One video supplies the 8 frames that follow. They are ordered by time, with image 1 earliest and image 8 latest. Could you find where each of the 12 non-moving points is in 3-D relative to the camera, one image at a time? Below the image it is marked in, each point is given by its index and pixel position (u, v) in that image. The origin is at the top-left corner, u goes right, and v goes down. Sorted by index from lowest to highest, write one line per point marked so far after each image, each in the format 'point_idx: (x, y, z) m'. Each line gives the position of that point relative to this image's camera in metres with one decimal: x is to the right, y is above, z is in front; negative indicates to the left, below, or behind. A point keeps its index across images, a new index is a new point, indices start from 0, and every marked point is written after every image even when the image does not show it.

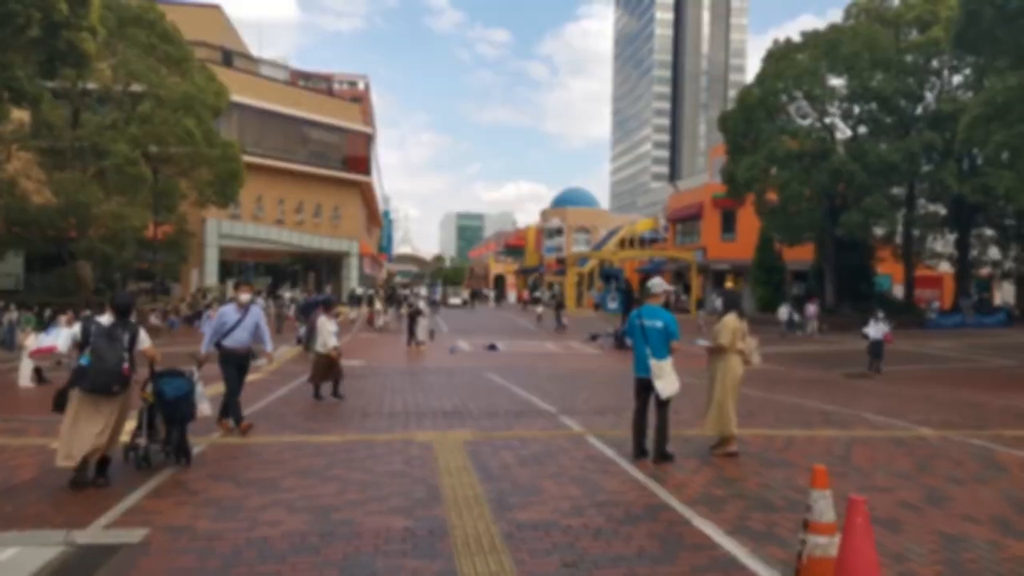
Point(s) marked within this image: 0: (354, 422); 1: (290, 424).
0: (-1.6, -1.4, +10.3) m
1: (-2.2, -1.4, +10.2) m
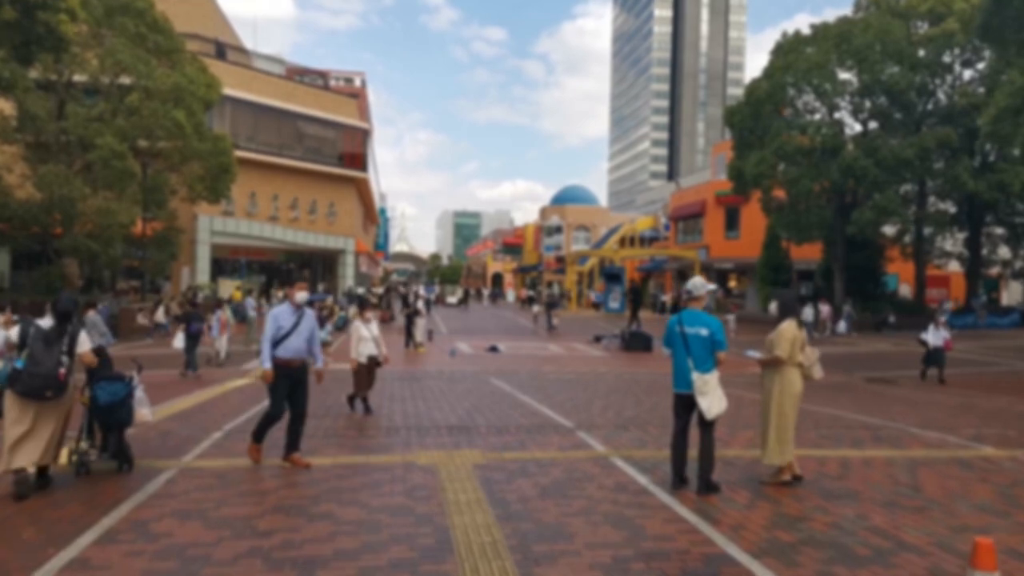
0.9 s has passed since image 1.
0: (-1.5, -1.4, +9.2) m
1: (-2.1, -1.4, +9.0) m
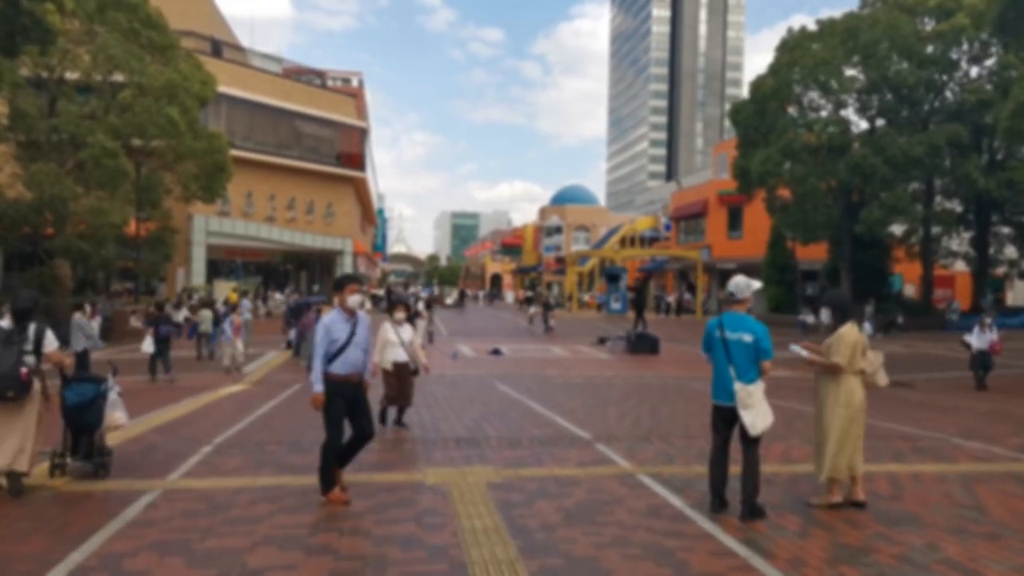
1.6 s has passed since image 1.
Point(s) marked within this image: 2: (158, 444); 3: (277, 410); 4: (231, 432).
0: (-1.4, -1.4, +8.5) m
1: (-2.0, -1.4, +8.3) m
2: (-3.2, -1.4, +9.1) m
3: (-2.8, -1.4, +11.9) m
4: (-2.7, -1.4, +9.8) m
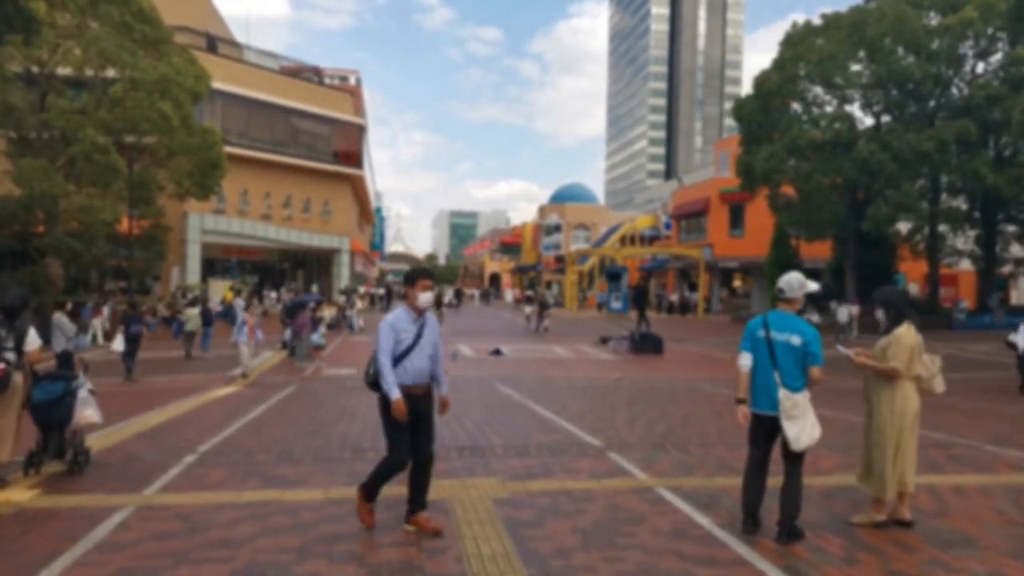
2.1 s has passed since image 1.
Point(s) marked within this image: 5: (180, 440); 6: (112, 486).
0: (-1.3, -1.4, +7.8) m
1: (-1.9, -1.4, +7.7) m
2: (-3.2, -1.4, +8.5) m
3: (-2.7, -1.4, +11.3) m
4: (-2.7, -1.4, +9.2) m
5: (-3.0, -1.4, +9.1) m
6: (-2.8, -1.4, +7.0) m
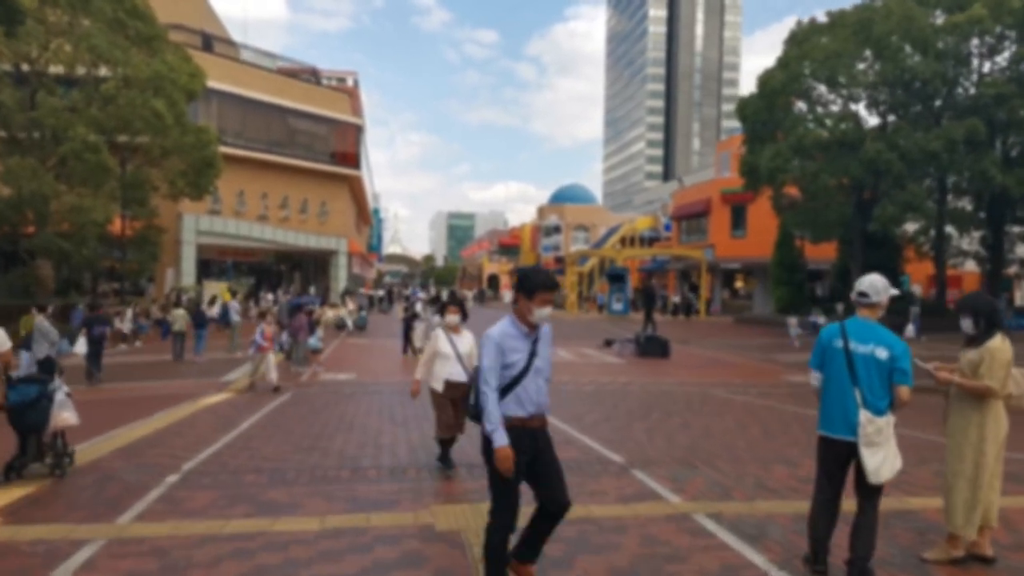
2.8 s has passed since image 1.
0: (-1.2, -1.4, +7.1) m
1: (-1.8, -1.4, +7.0) m
2: (-3.1, -1.4, +7.8) m
3: (-2.6, -1.4, +10.6) m
4: (-2.6, -1.4, +8.5) m
5: (-2.9, -1.4, +8.4) m
6: (-2.6, -1.4, +6.3) m
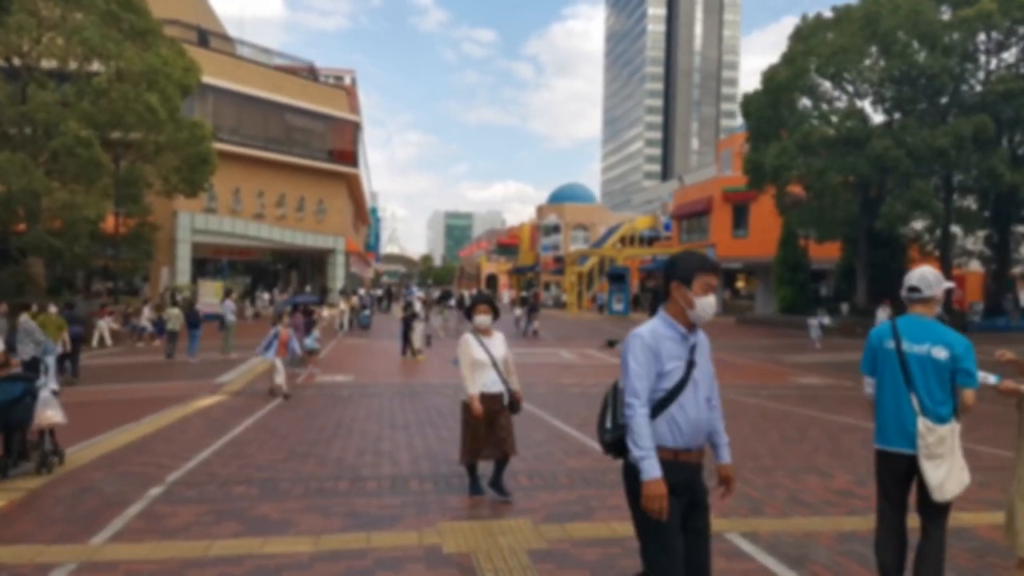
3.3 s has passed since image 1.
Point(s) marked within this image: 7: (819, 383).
0: (-1.1, -1.4, +6.5) m
1: (-1.7, -1.4, +6.4) m
2: (-3.0, -1.4, +7.2) m
3: (-2.6, -1.4, +10.0) m
4: (-2.5, -1.4, +7.9) m
5: (-2.8, -1.4, +7.9) m
6: (-2.6, -1.4, +5.7) m
7: (+5.9, -1.8, +19.3) m
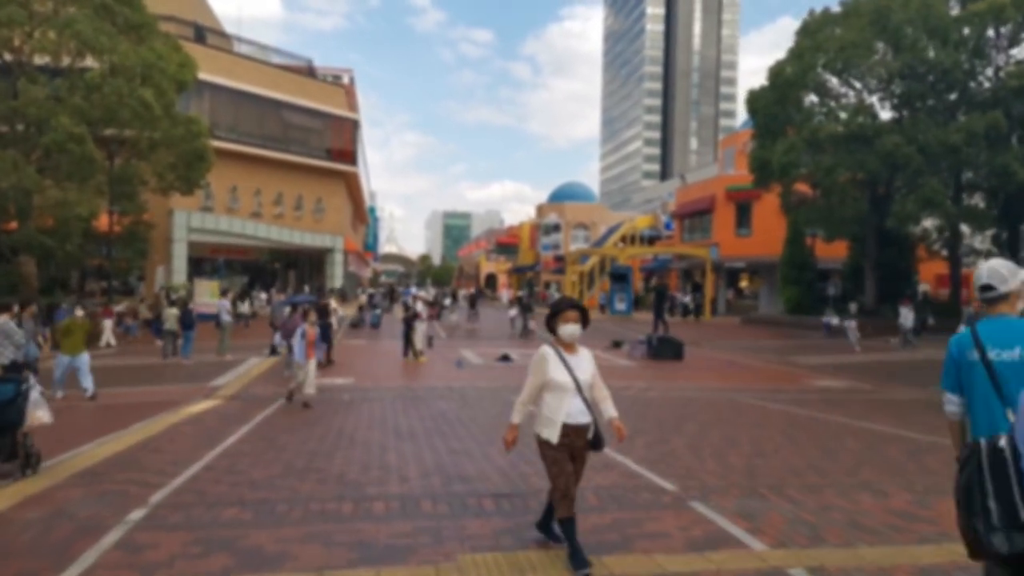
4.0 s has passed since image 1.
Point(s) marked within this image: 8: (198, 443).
0: (-1.0, -1.3, +5.8) m
1: (-1.6, -1.3, +5.7) m
2: (-2.8, -1.4, +6.5) m
3: (-2.4, -1.4, +9.3) m
4: (-2.4, -1.4, +7.2) m
5: (-2.7, -1.4, +7.2) m
6: (-2.4, -1.4, +5.0) m
7: (+6.0, -1.8, +18.6) m
8: (-2.9, -1.4, +9.2) m
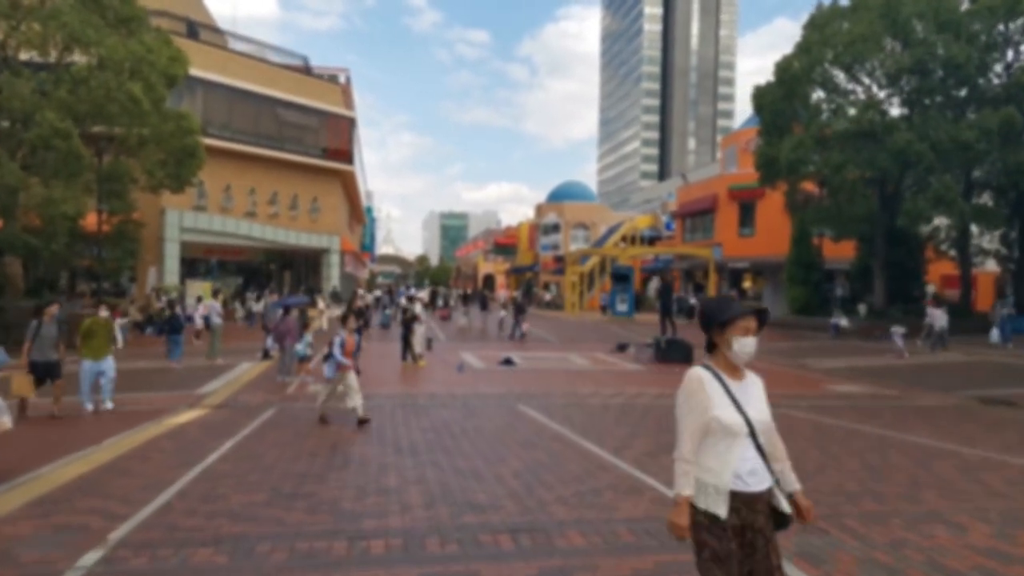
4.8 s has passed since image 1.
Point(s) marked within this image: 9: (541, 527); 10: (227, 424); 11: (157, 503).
0: (-0.9, -1.4, +4.9) m
1: (-1.5, -1.4, +4.8) m
2: (-2.7, -1.4, +5.6) m
3: (-2.3, -1.4, +8.4) m
4: (-2.2, -1.4, +6.3) m
5: (-2.6, -1.4, +6.2) m
6: (-2.3, -1.4, +4.1) m
7: (+6.1, -1.8, +17.7) m
8: (-2.8, -1.4, +8.3) m
9: (+0.1, -1.3, +5.6) m
10: (-3.3, -1.6, +11.5) m
11: (-2.3, -1.4, +6.5) m
